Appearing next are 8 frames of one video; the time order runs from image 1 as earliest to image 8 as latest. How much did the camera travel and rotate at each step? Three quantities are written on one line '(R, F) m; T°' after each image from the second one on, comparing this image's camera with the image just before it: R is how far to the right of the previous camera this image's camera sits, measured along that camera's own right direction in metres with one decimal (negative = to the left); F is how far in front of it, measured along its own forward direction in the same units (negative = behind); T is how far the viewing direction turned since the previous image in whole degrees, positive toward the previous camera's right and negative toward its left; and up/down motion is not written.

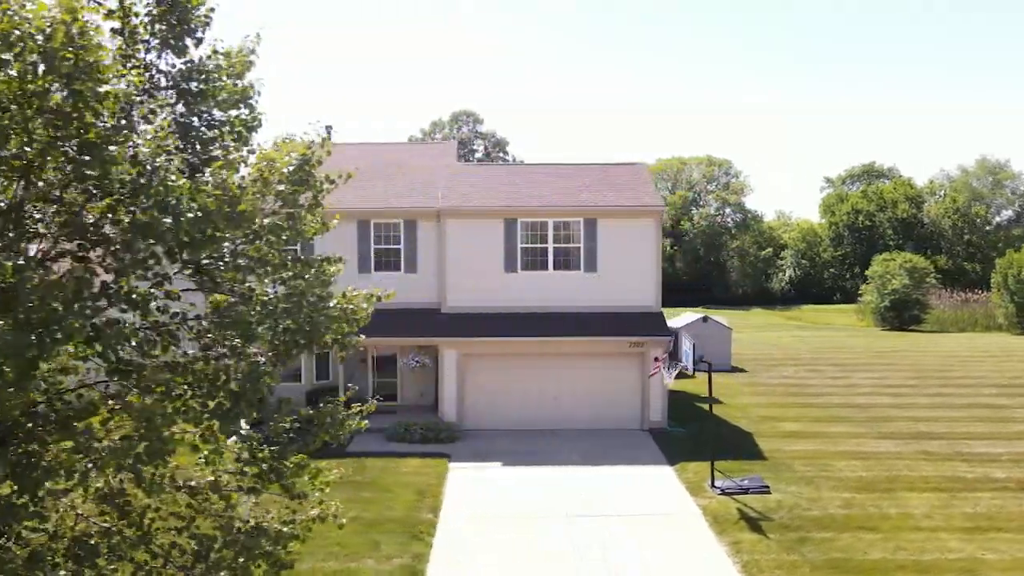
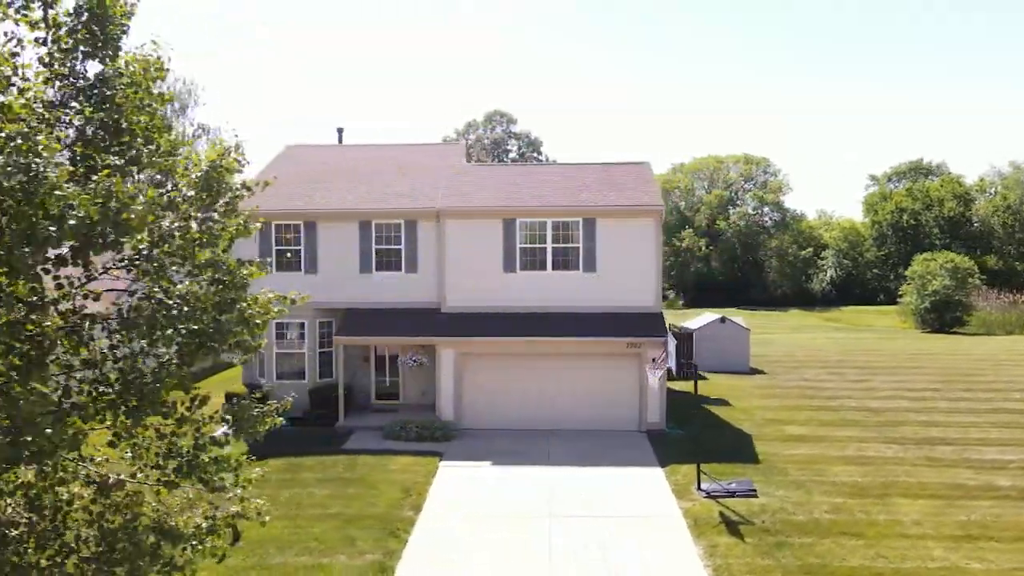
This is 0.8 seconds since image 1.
(+0.9, 0.0) m; -3°
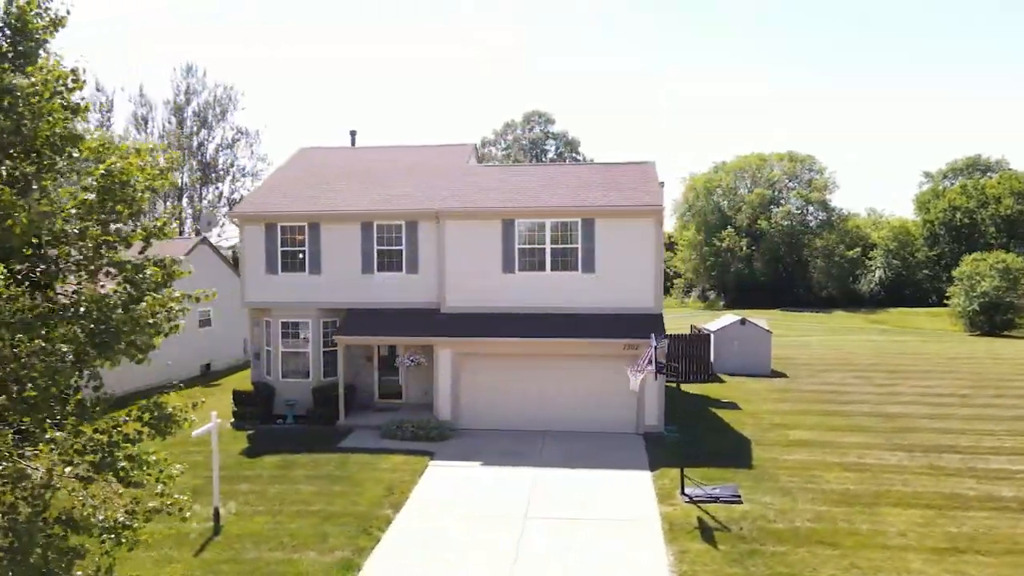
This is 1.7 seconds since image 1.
(+1.0, 0.0) m; -3°
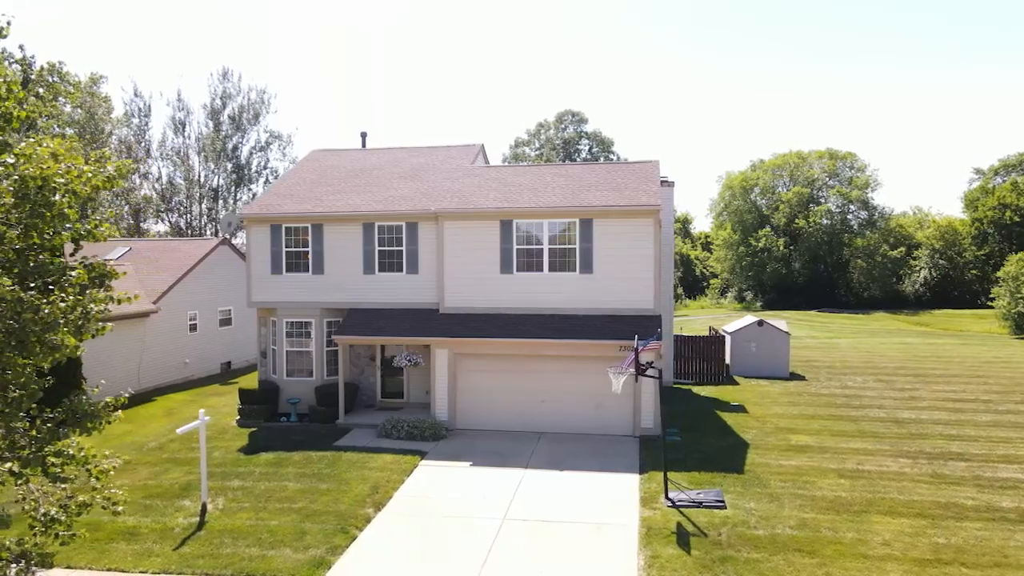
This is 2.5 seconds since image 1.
(+0.9, +0.1) m; -3°
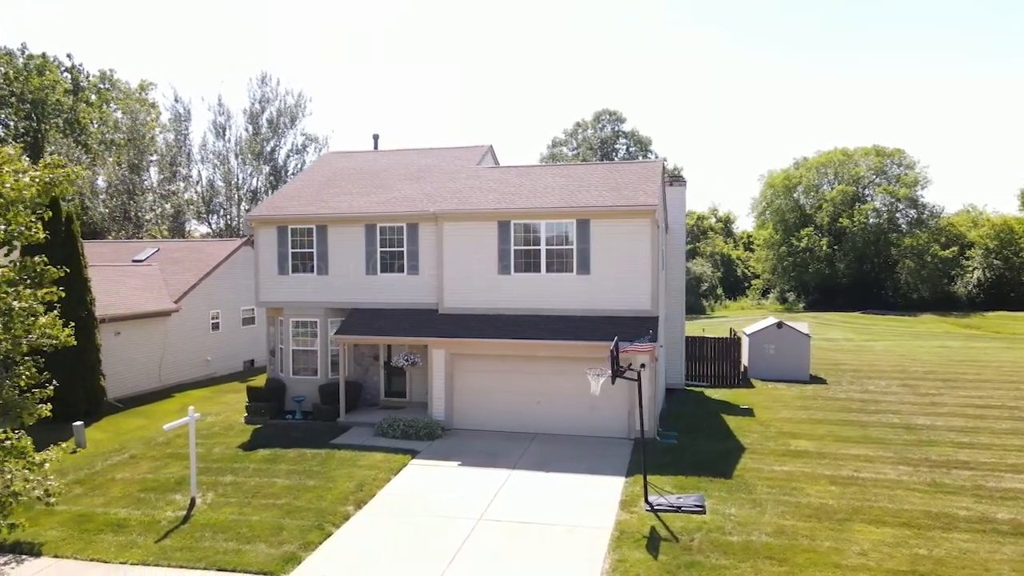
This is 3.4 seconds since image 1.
(+1.0, 0.0) m; -3°
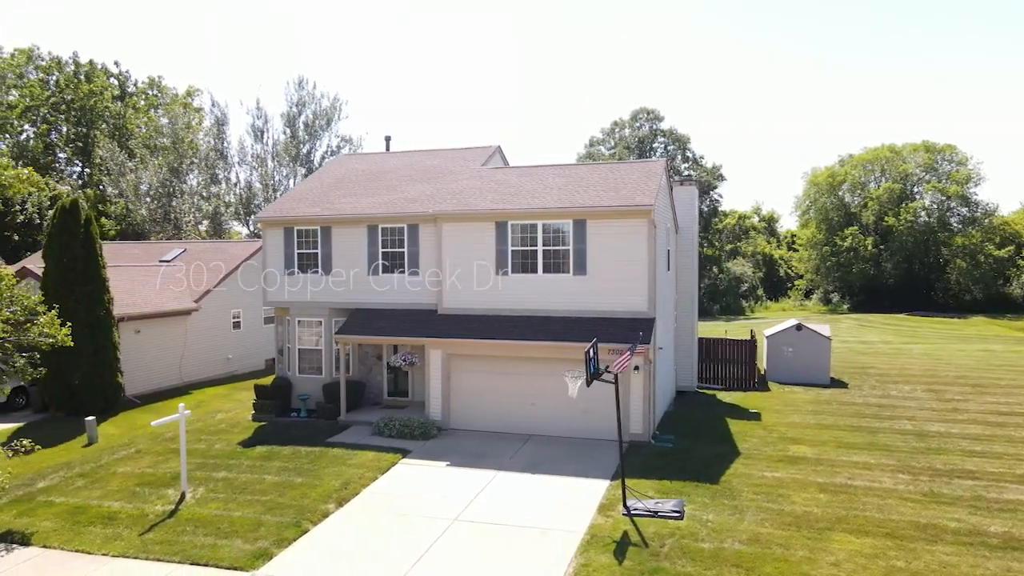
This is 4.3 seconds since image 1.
(+1.0, 0.0) m; -3°
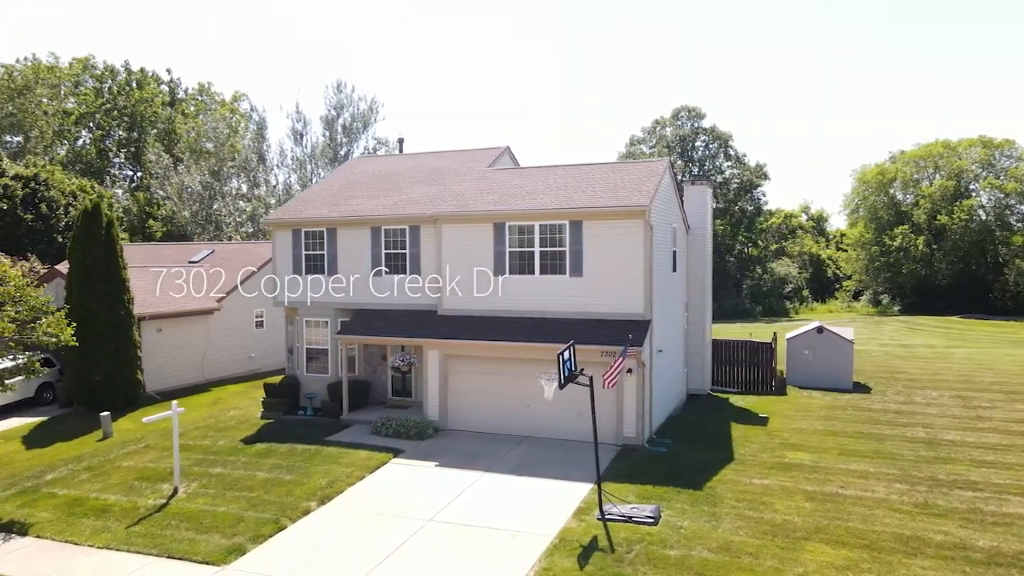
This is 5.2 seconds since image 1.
(+1.1, 0.0) m; -4°
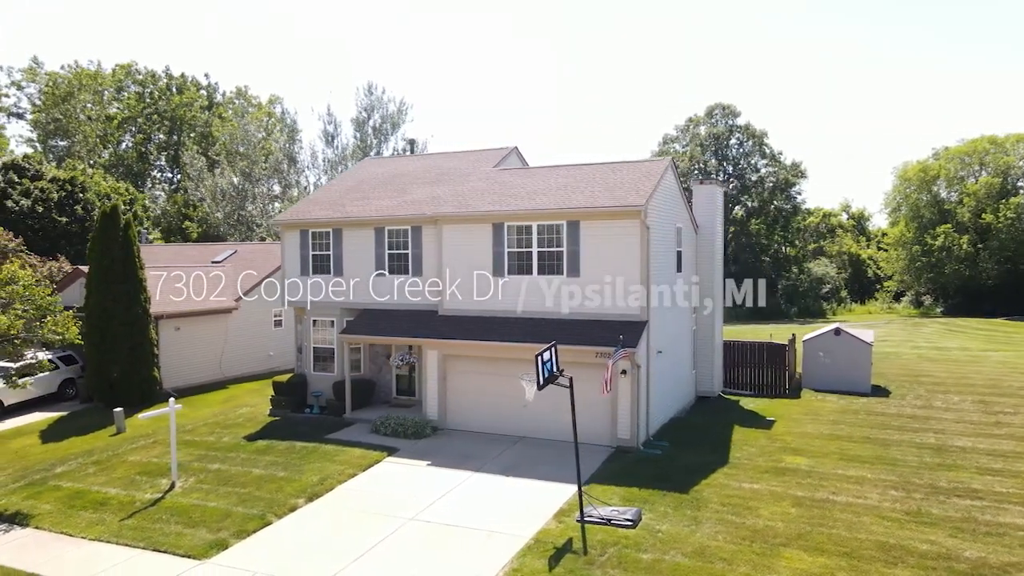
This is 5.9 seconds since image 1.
(+0.9, 0.0) m; -3°
